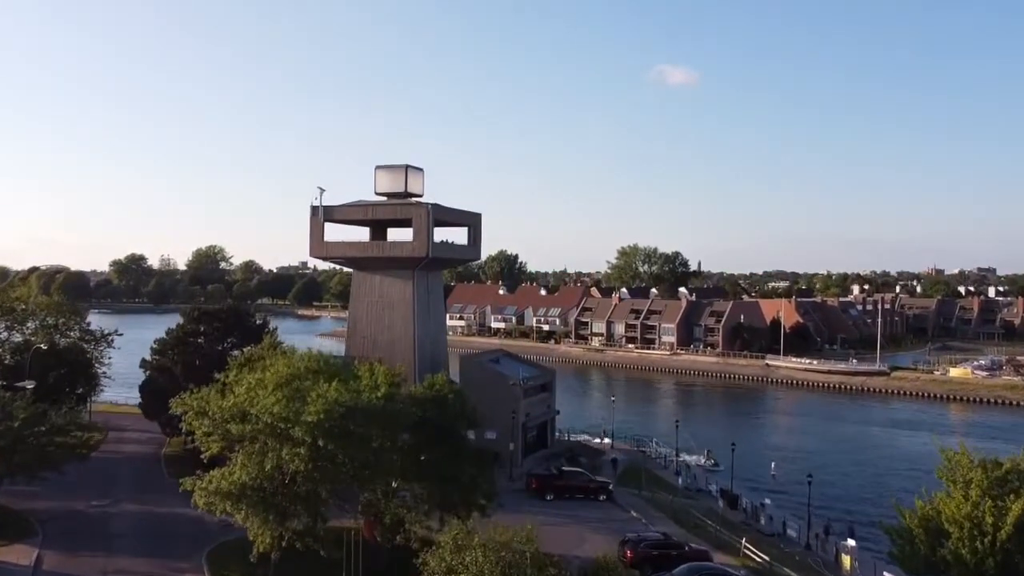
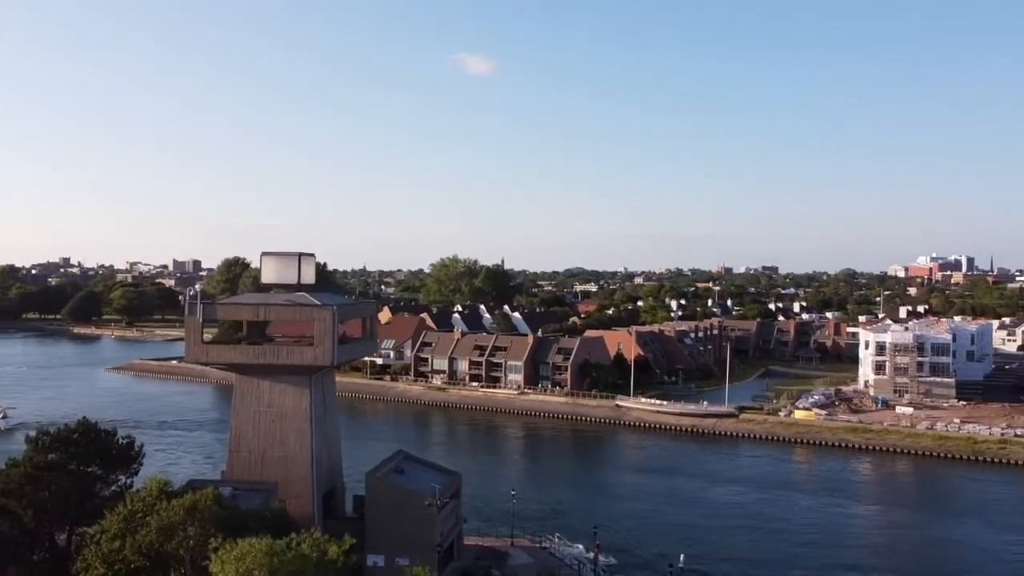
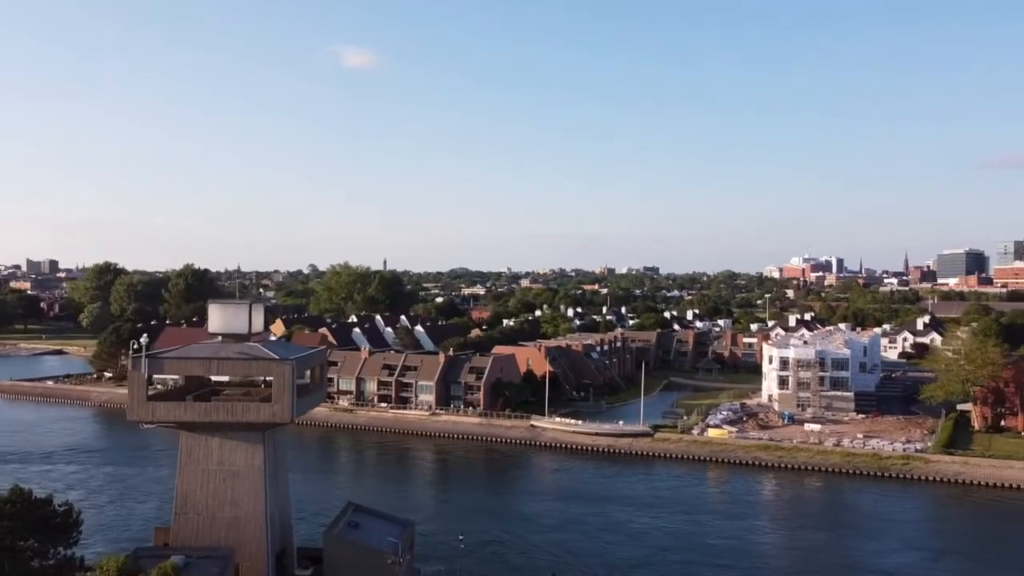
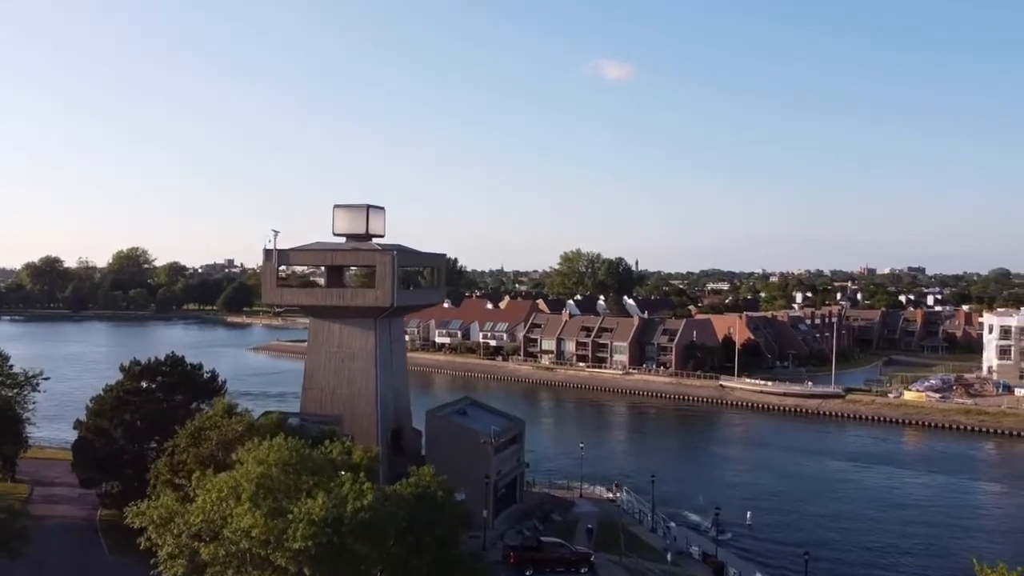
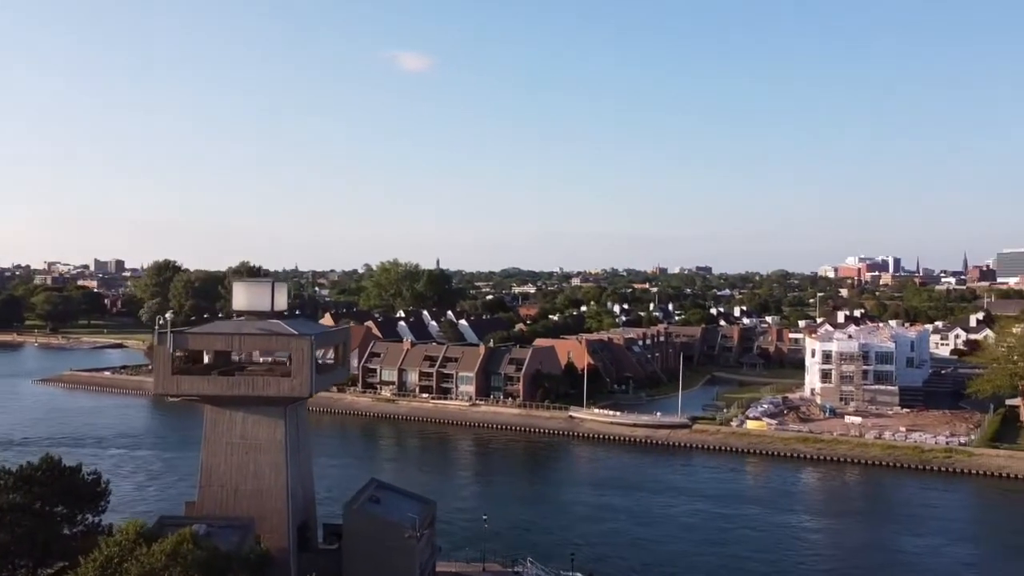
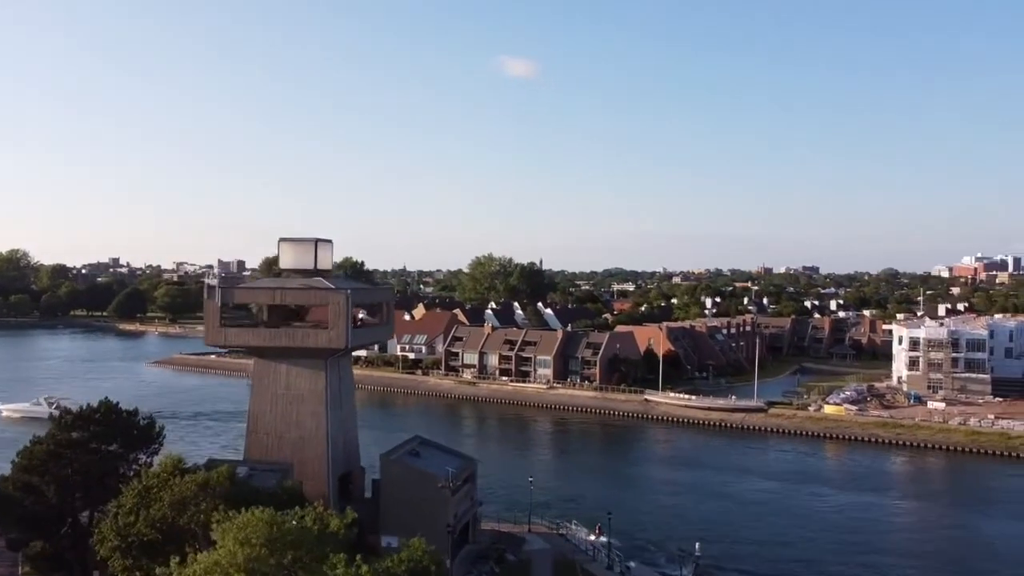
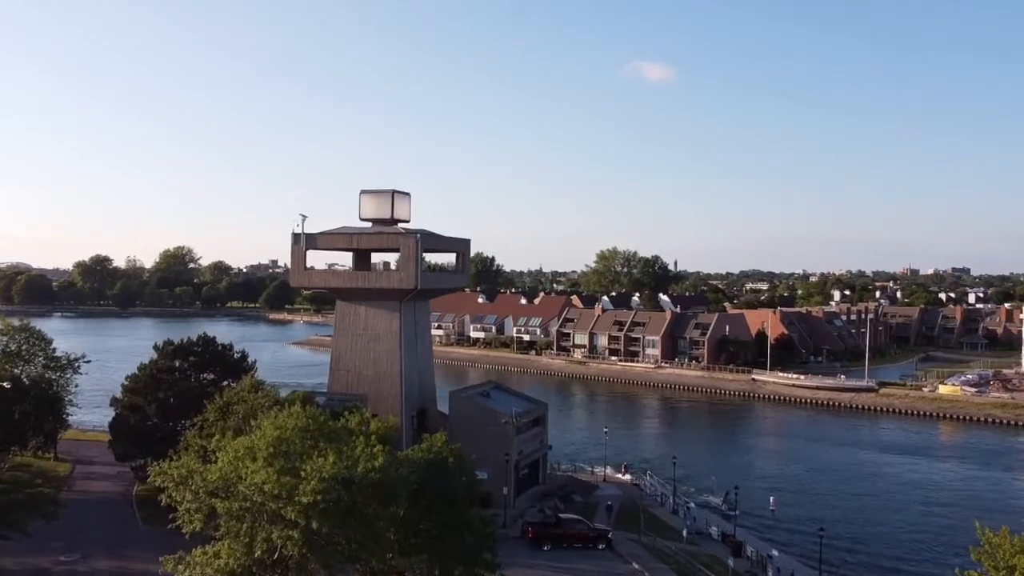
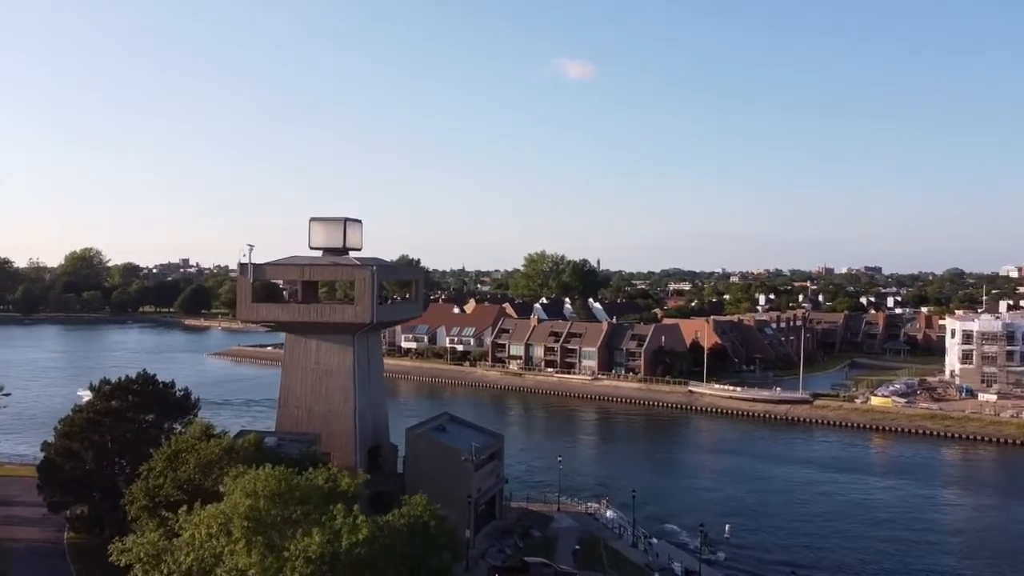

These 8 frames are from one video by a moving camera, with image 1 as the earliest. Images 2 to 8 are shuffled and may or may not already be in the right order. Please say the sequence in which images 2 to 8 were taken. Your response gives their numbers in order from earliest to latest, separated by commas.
7, 4, 8, 6, 2, 5, 3
